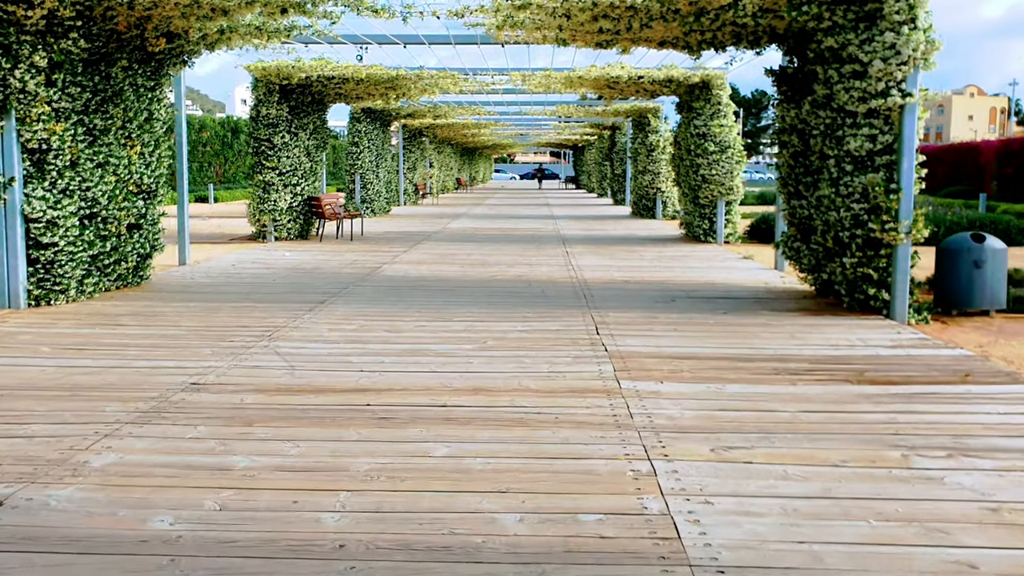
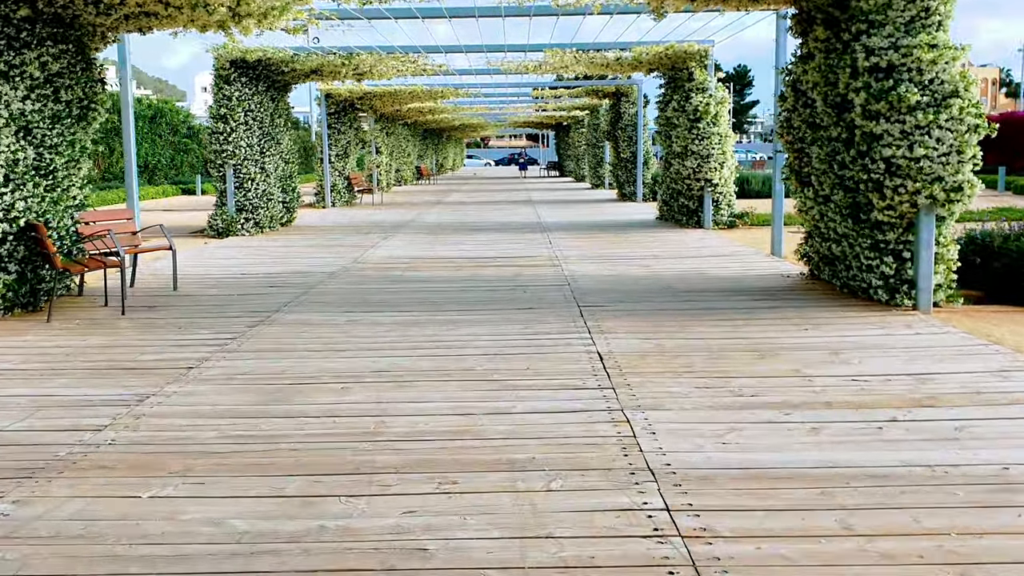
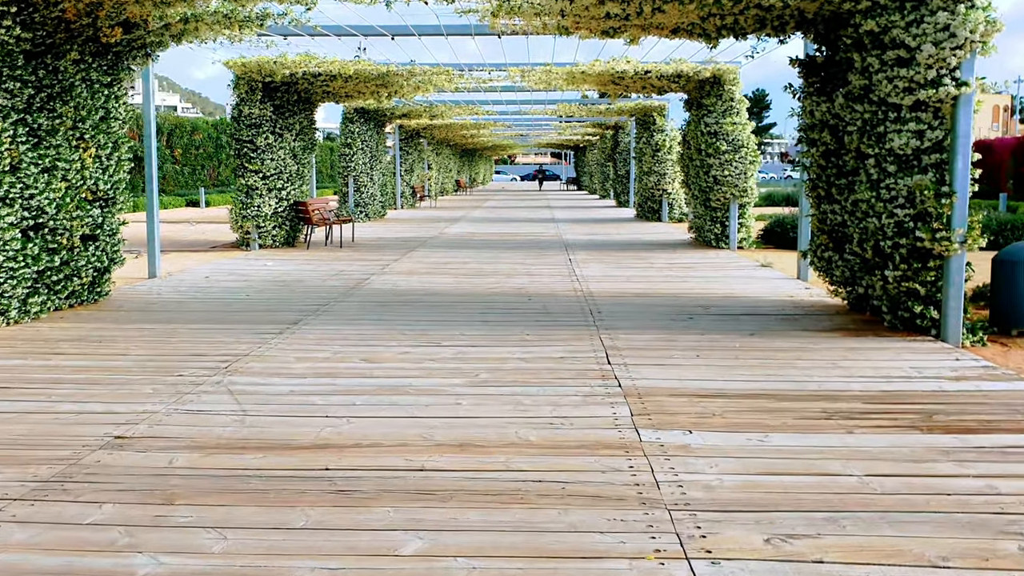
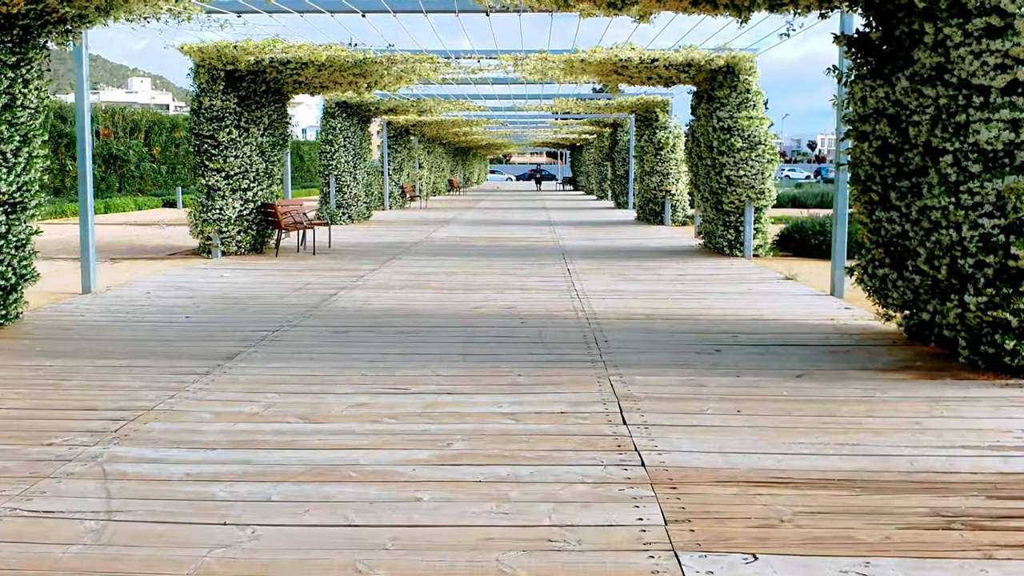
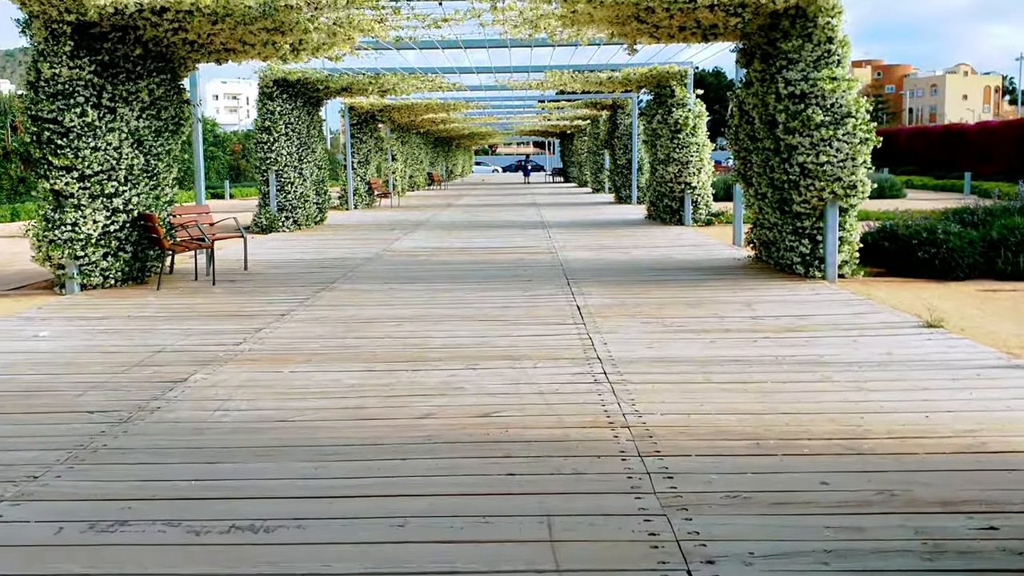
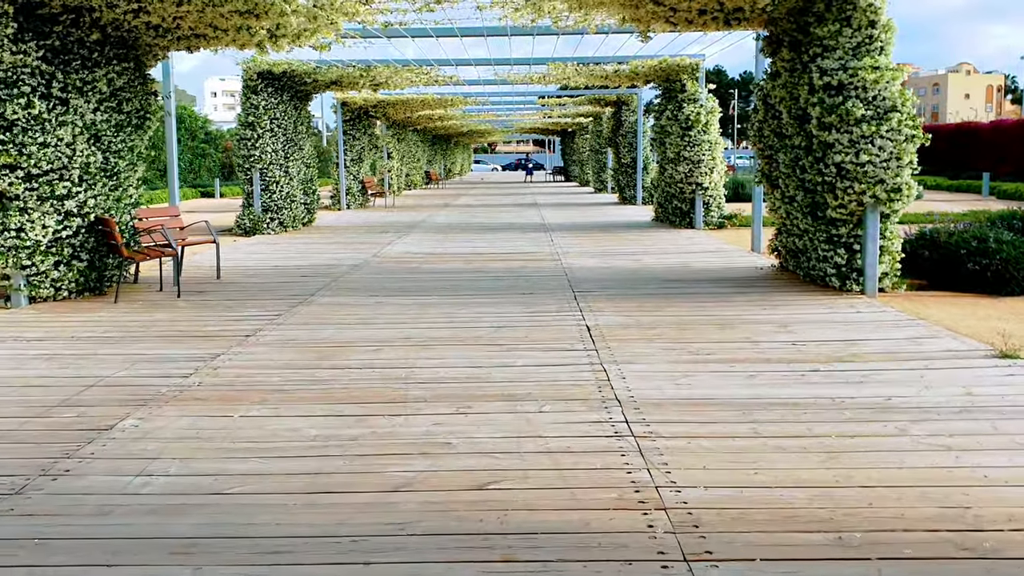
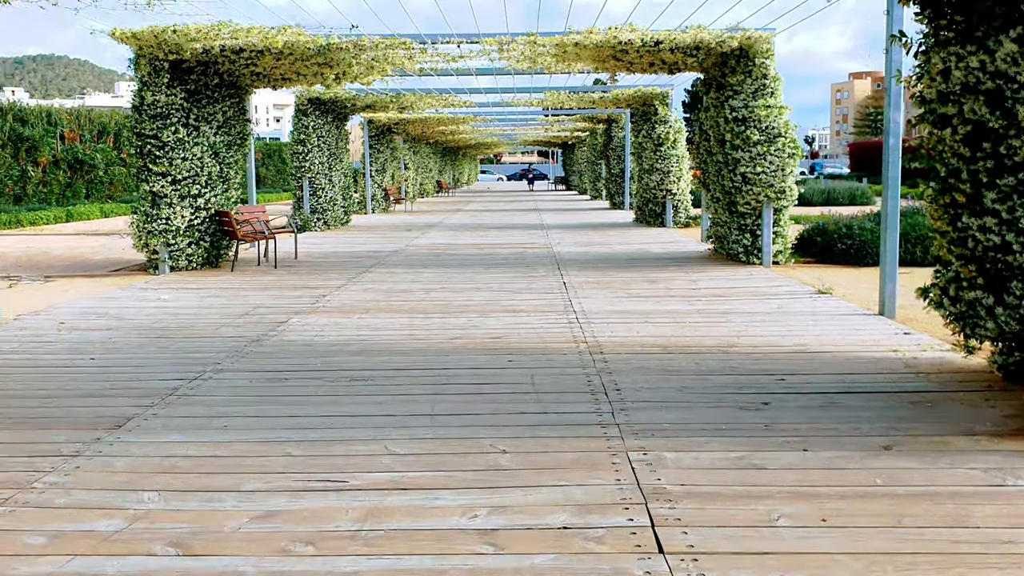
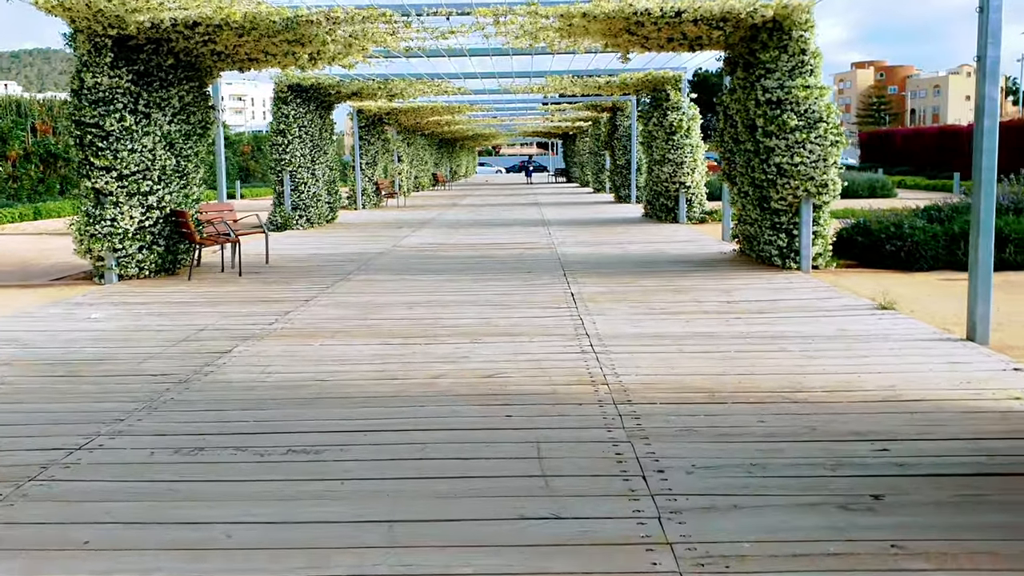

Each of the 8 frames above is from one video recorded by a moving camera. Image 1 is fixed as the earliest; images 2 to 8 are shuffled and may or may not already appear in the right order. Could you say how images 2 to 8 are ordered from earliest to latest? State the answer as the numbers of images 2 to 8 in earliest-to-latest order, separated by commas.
3, 4, 7, 8, 5, 6, 2
